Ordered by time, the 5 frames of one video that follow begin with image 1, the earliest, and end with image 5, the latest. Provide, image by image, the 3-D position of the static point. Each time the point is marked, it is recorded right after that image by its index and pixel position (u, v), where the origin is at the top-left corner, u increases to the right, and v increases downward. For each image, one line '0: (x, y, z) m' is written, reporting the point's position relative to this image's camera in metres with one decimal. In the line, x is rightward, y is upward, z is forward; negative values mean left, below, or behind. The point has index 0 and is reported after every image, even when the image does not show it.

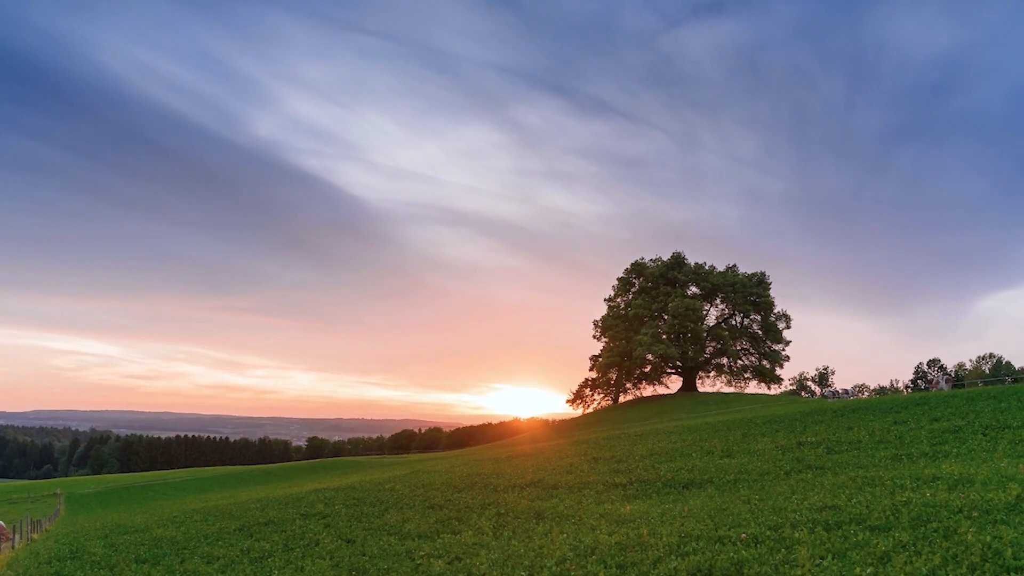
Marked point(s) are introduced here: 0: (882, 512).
0: (+12.1, -7.4, +18.1) m
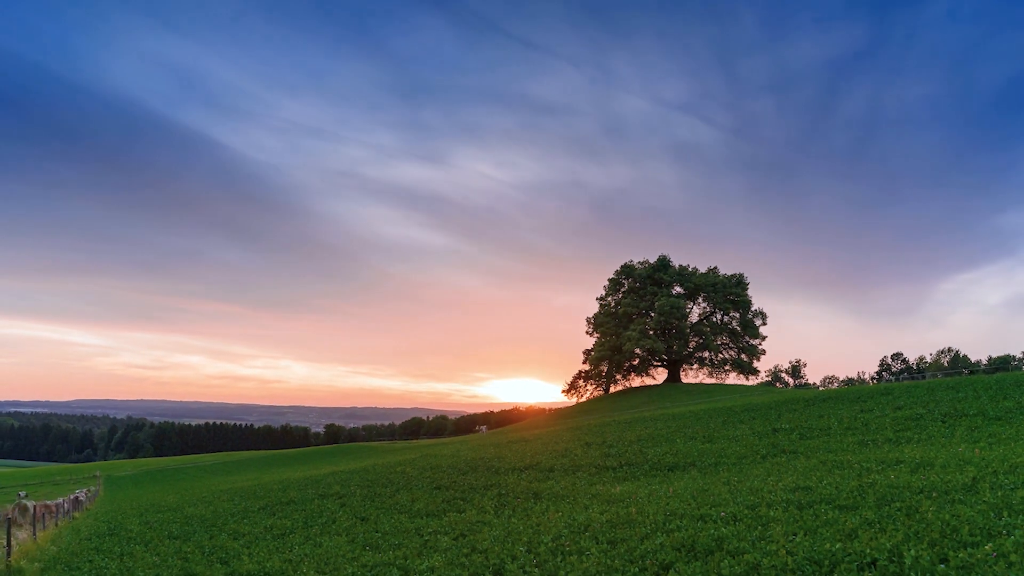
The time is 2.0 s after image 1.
0: (+12.2, -7.4, +19.7) m
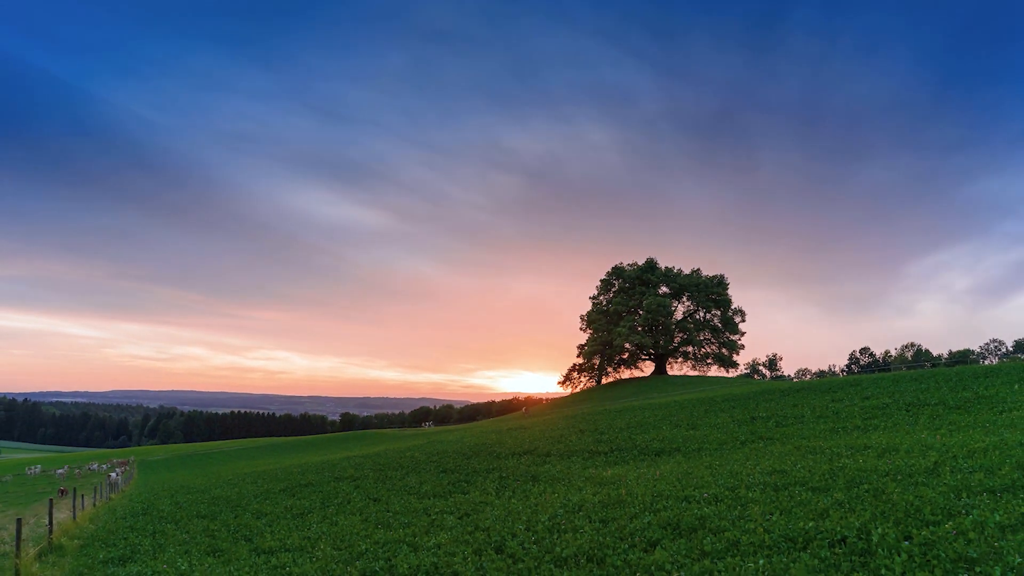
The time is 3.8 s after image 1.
0: (+12.2, -7.4, +21.3) m
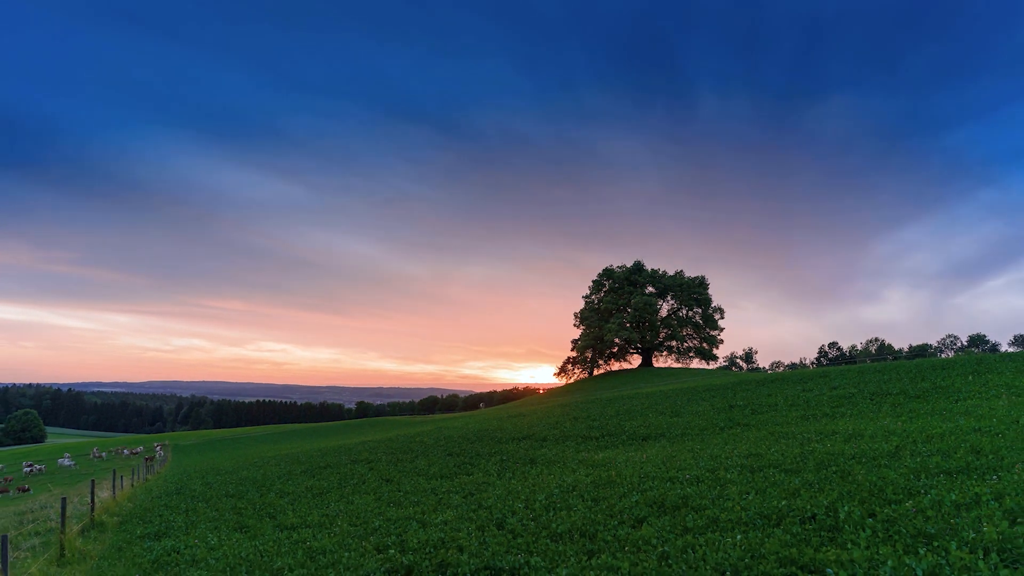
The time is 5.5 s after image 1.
0: (+12.2, -7.3, +23.3) m
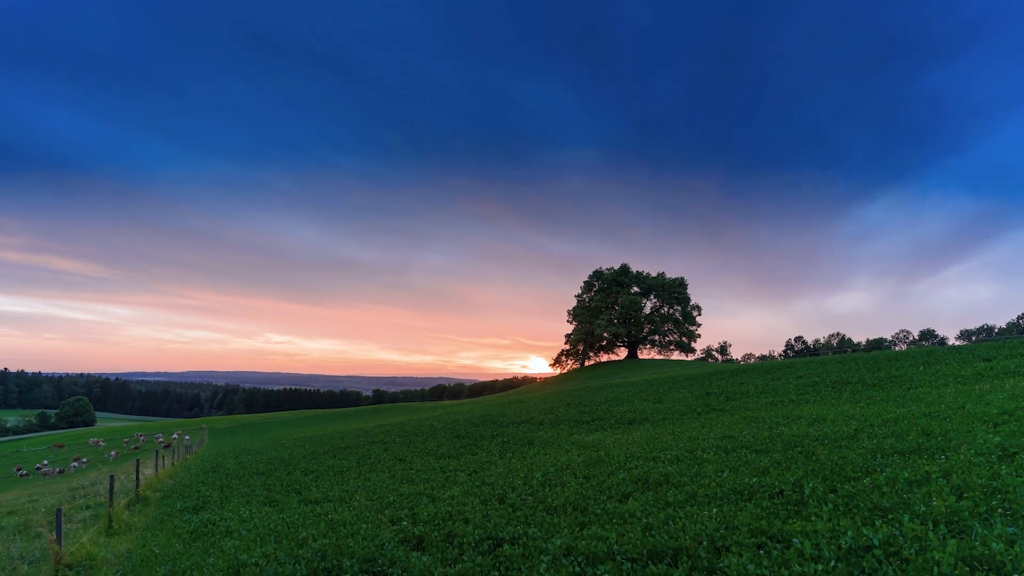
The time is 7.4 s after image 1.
0: (+12.2, -7.3, +25.8) m
